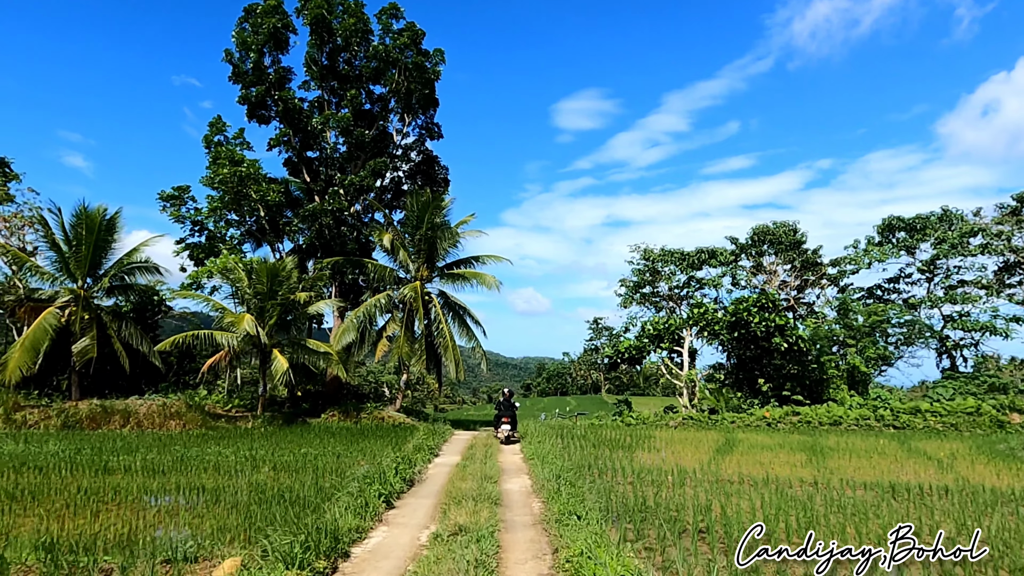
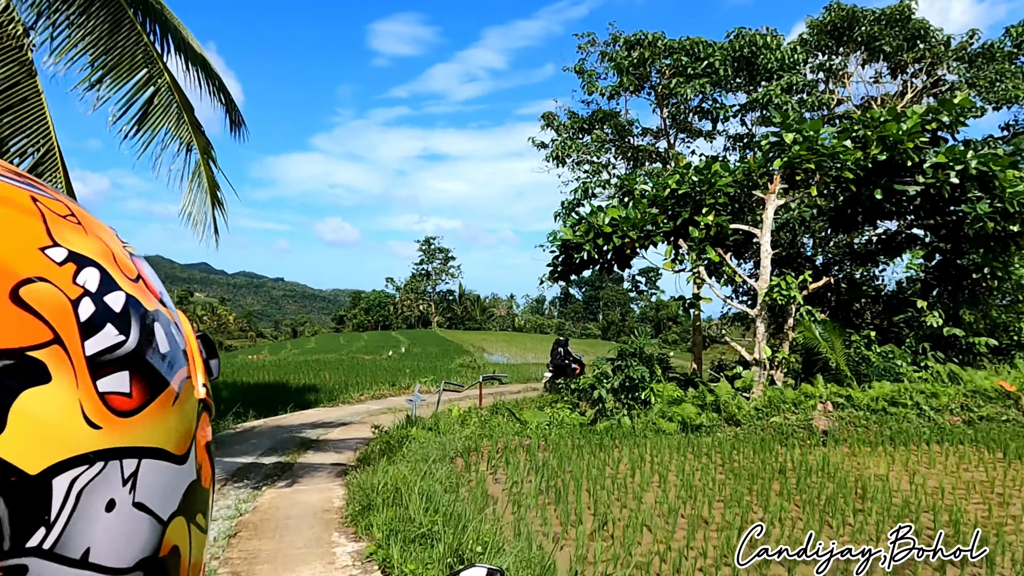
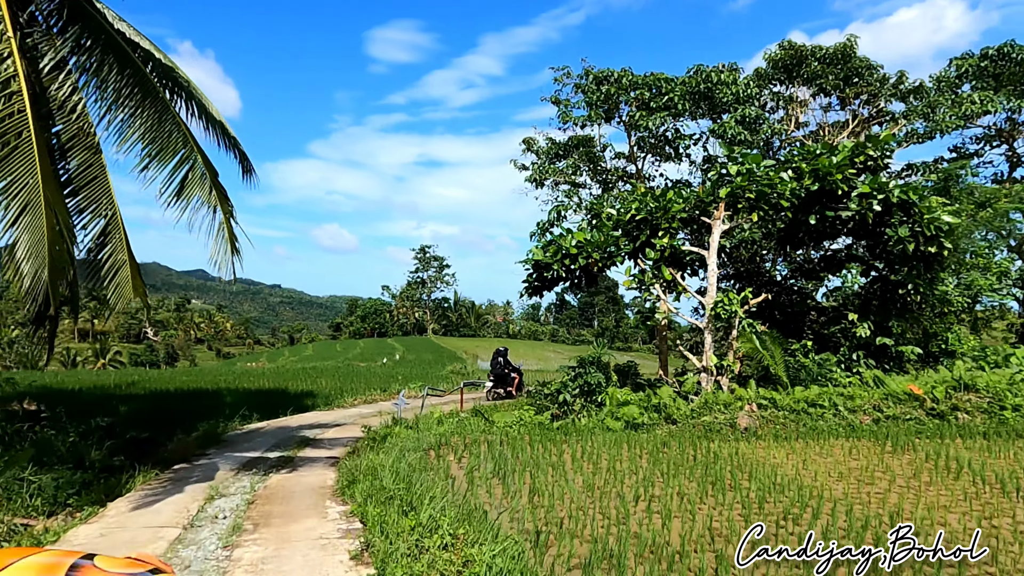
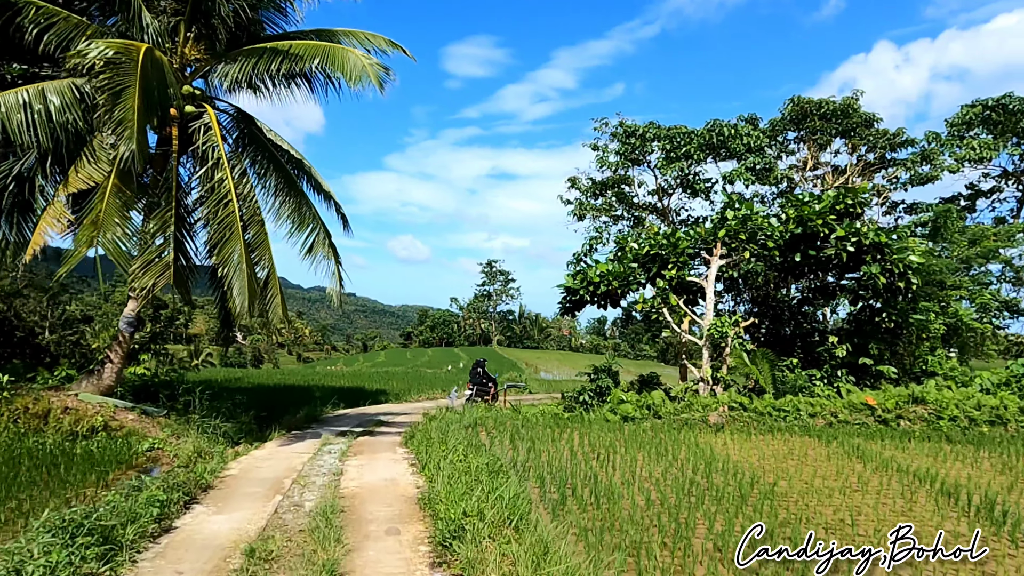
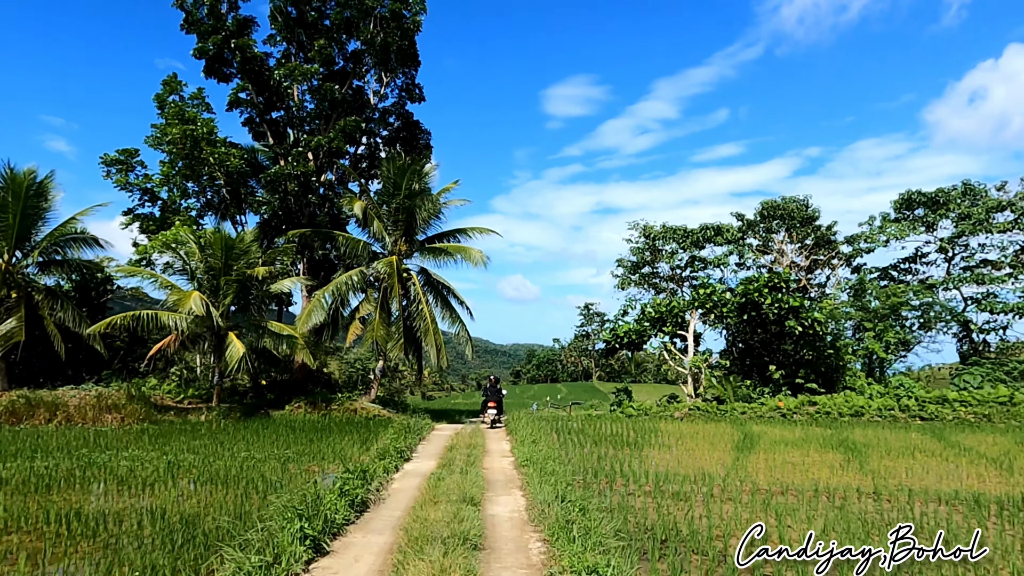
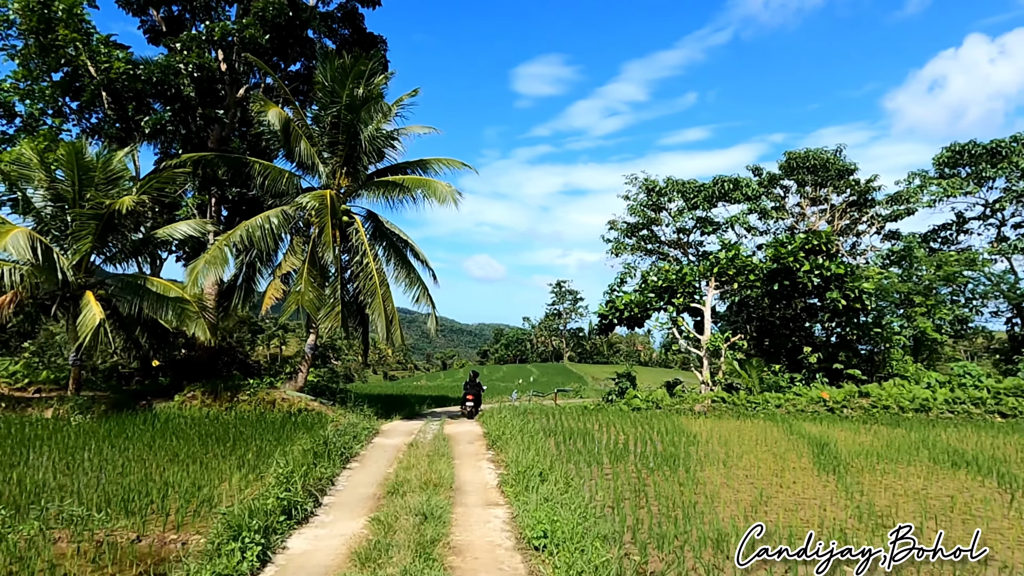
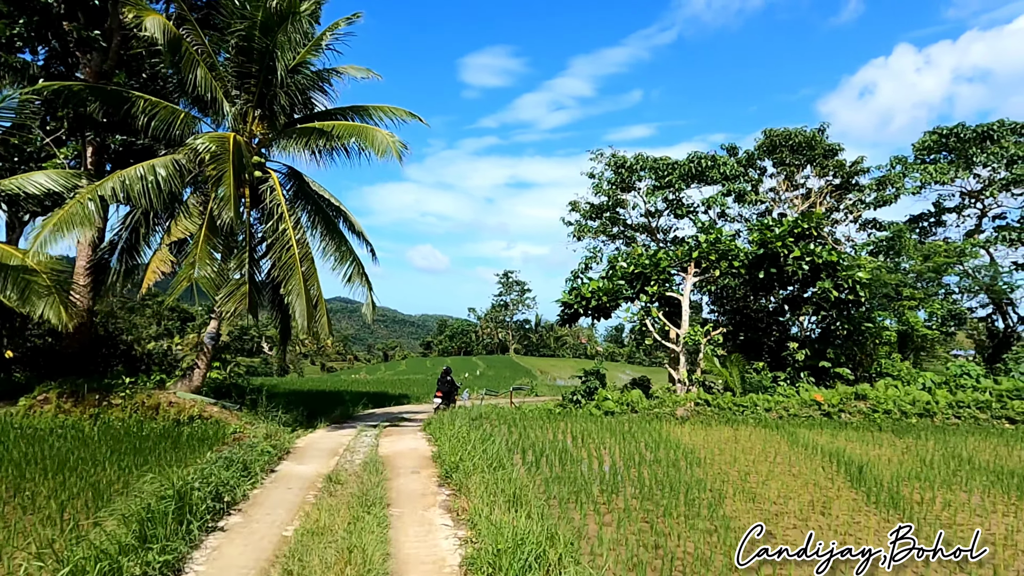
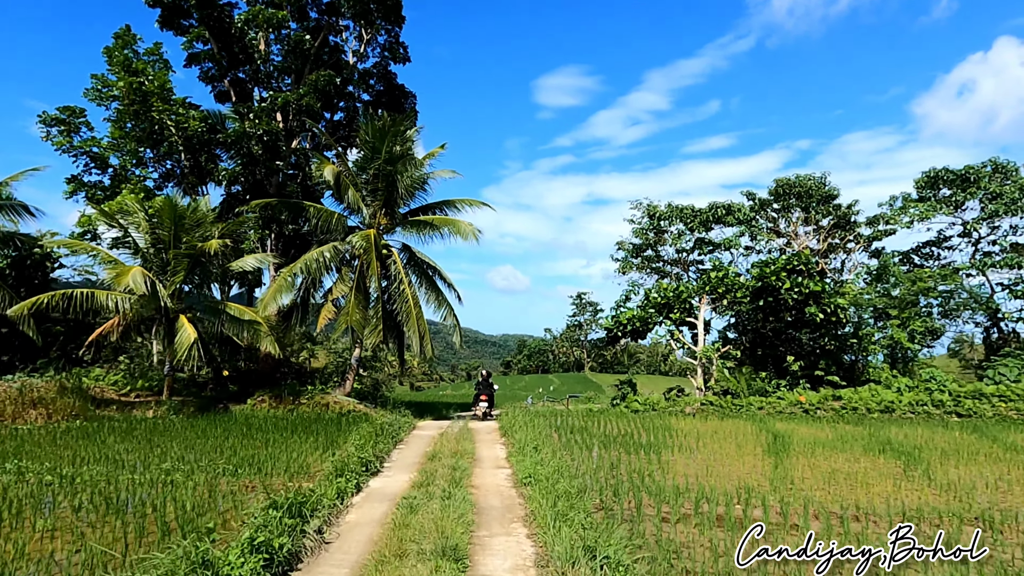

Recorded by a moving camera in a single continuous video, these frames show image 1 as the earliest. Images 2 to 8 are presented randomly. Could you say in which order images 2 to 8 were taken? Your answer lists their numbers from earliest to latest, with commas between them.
5, 8, 6, 7, 4, 3, 2
